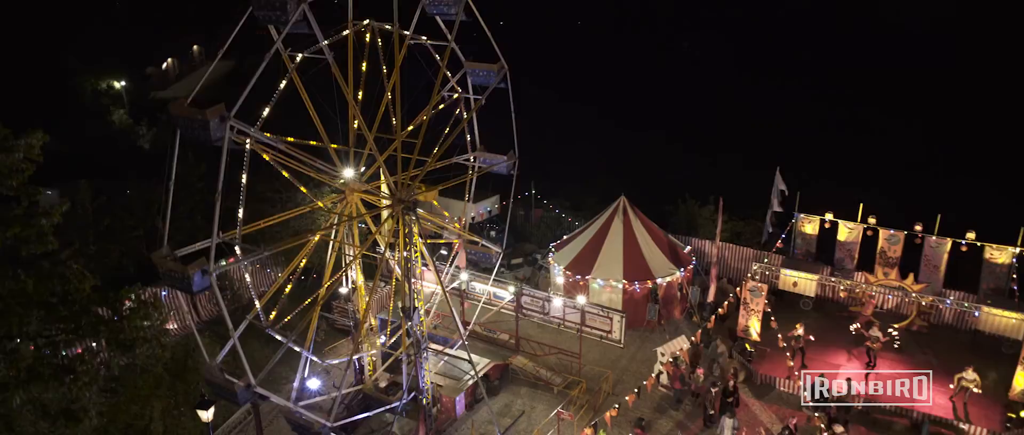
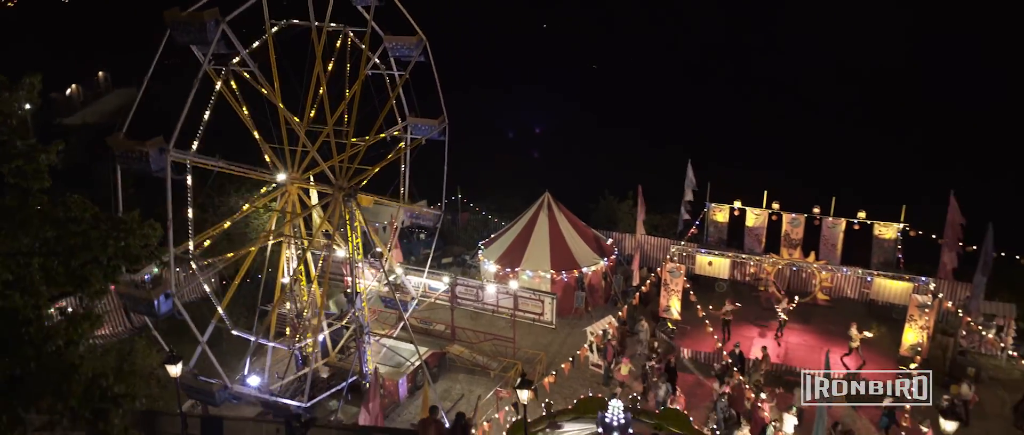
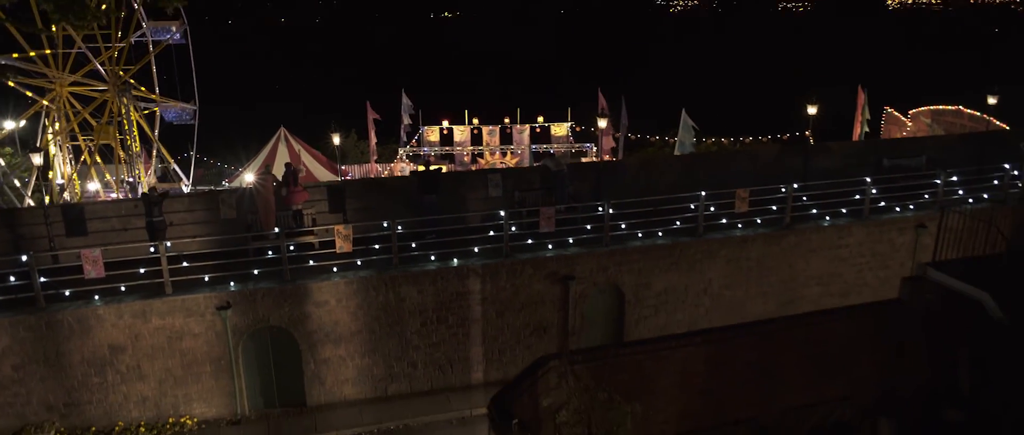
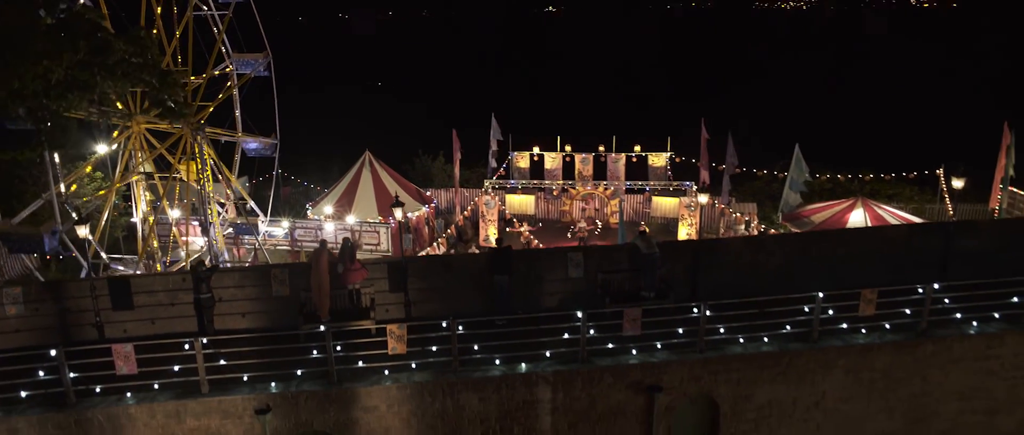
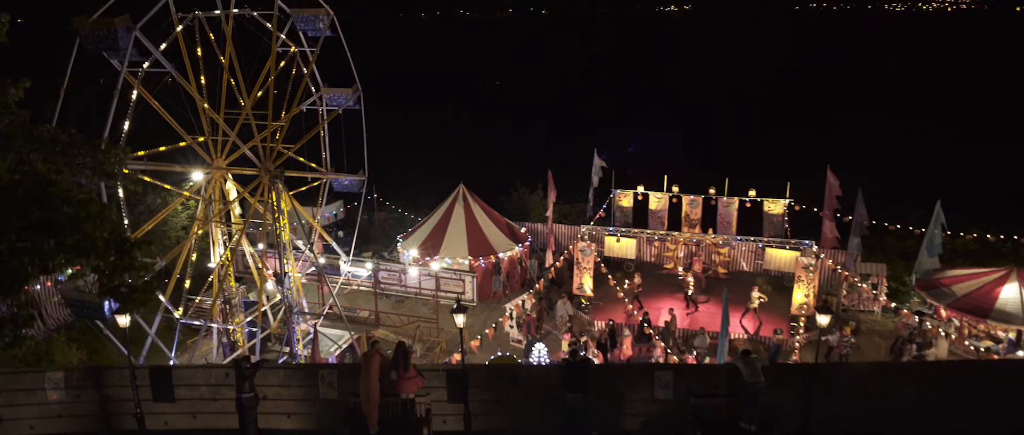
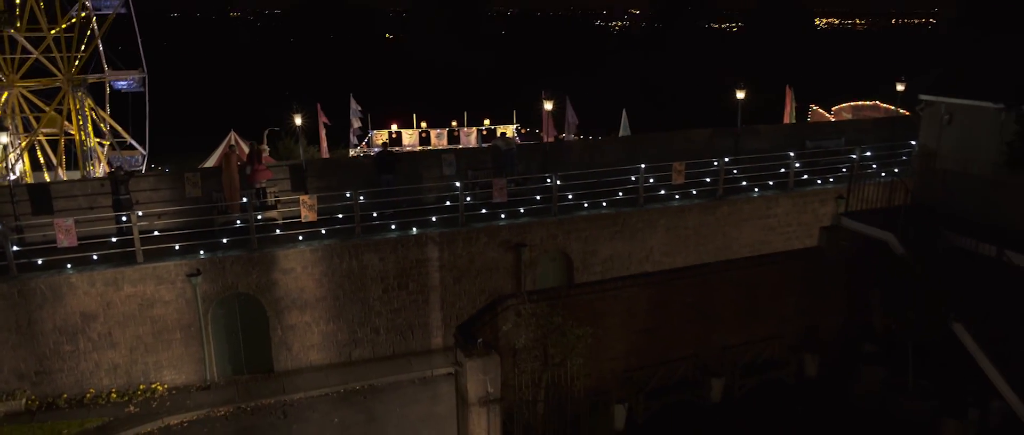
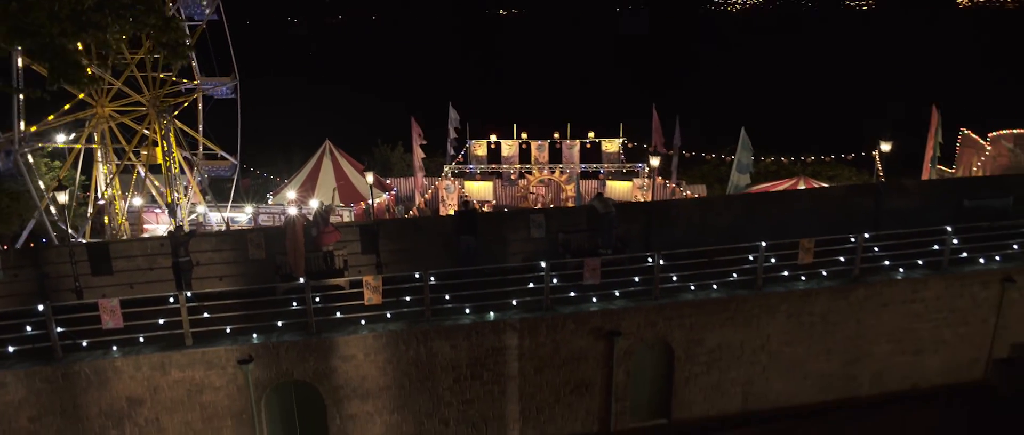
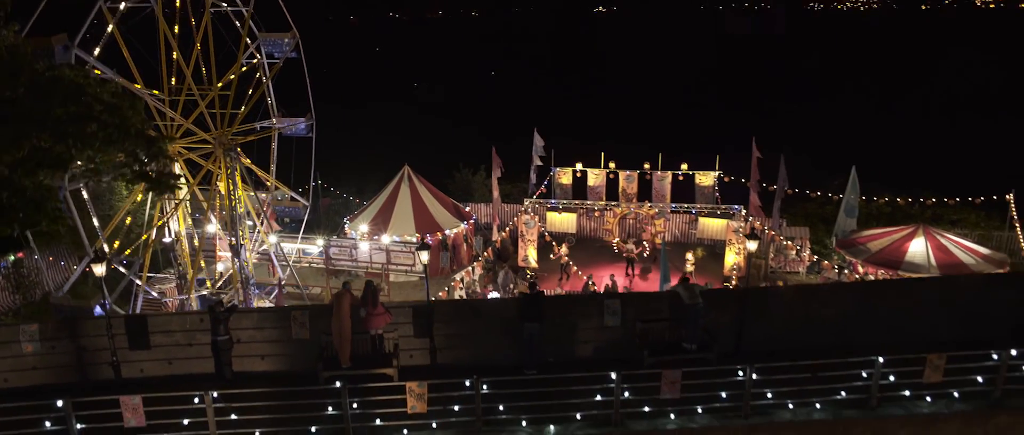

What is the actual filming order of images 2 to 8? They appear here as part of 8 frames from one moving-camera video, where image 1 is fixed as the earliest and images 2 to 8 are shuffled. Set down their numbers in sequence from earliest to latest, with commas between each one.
2, 5, 8, 4, 7, 3, 6
